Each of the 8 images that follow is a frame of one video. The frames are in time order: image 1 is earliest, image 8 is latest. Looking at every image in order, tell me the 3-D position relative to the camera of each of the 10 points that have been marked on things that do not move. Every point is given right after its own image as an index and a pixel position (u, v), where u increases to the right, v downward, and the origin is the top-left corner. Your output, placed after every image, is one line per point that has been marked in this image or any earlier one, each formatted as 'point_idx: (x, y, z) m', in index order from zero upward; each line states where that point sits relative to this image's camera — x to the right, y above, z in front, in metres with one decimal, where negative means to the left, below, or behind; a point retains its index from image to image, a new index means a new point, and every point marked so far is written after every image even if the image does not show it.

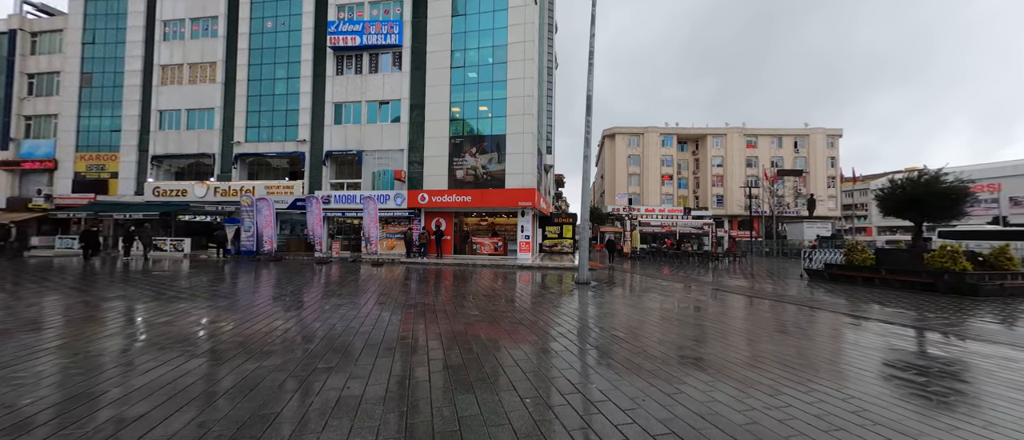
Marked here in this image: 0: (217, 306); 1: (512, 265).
0: (-8.9, -2.3, +9.7) m
1: (0.0, -2.3, +16.1) m
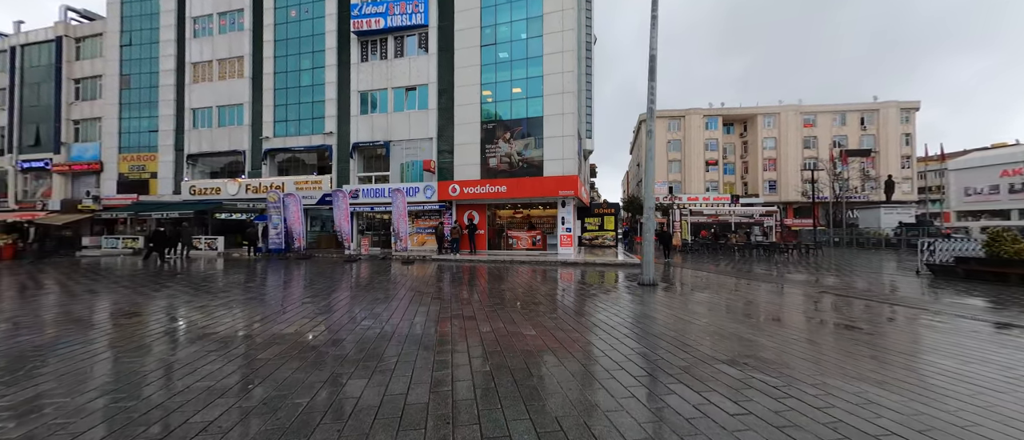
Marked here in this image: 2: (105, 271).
0: (-7.6, -2.2, +9.1) m
1: (+1.8, -1.9, +14.7) m
2: (-17.4, -2.2, +14.0) m
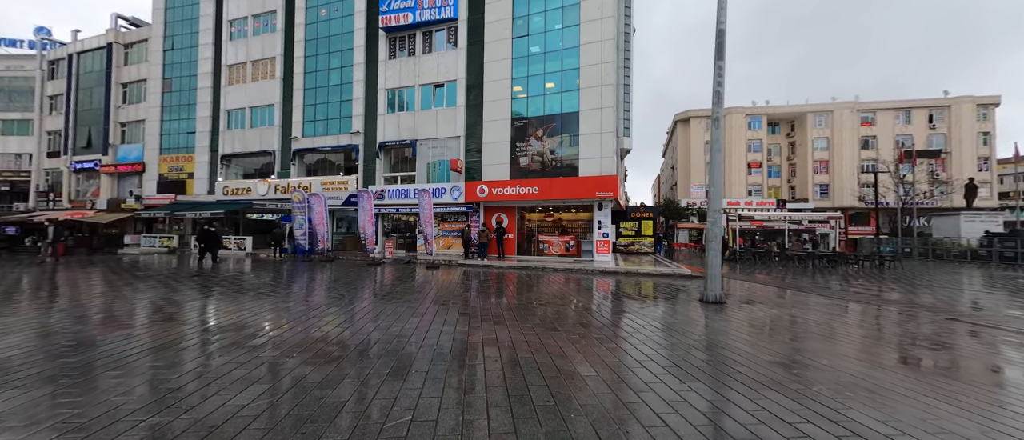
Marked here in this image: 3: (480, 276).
0: (-6.8, -2.2, +8.6) m
1: (+3.1, -2.1, +13.5) m
2: (-16.1, -2.1, +14.3) m
3: (-1.2, -2.1, +12.4) m
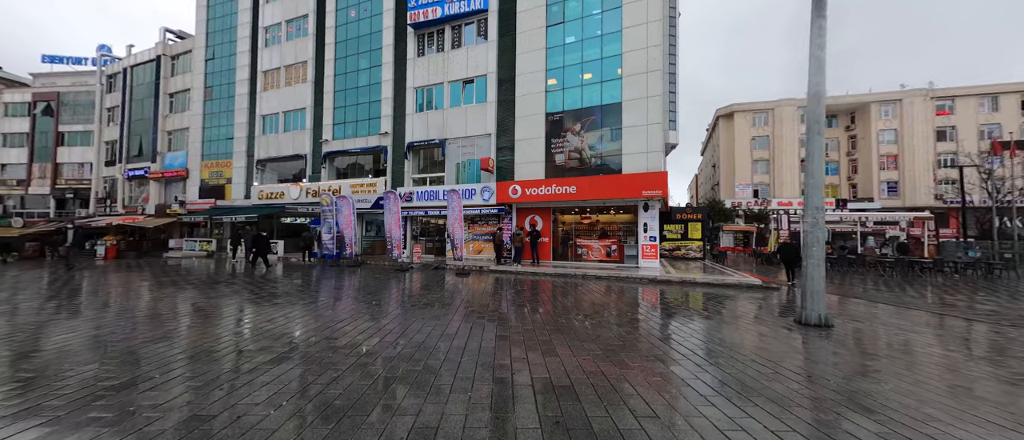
0: (-5.8, -2.3, +8.1) m
1: (+4.4, -2.2, +12.1) m
2: (-14.7, -2.3, +14.6) m
3: (+0.1, -2.2, +11.5) m
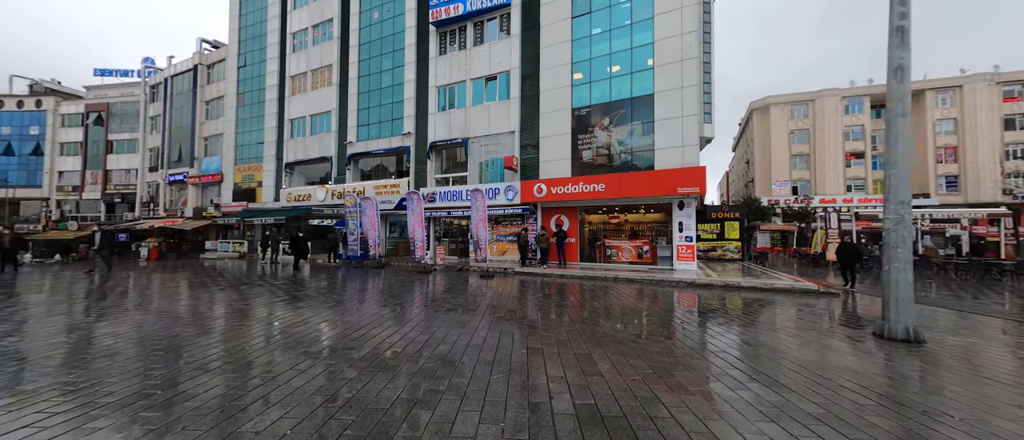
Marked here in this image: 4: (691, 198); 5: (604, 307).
0: (-5.1, -2.3, +8.1) m
1: (+5.3, -2.1, +11.4) m
2: (-13.5, -2.4, +15.1) m
3: (+0.9, -2.2, +11.0) m
4: (+6.9, +0.8, +12.7) m
5: (+2.6, -2.4, +8.8) m
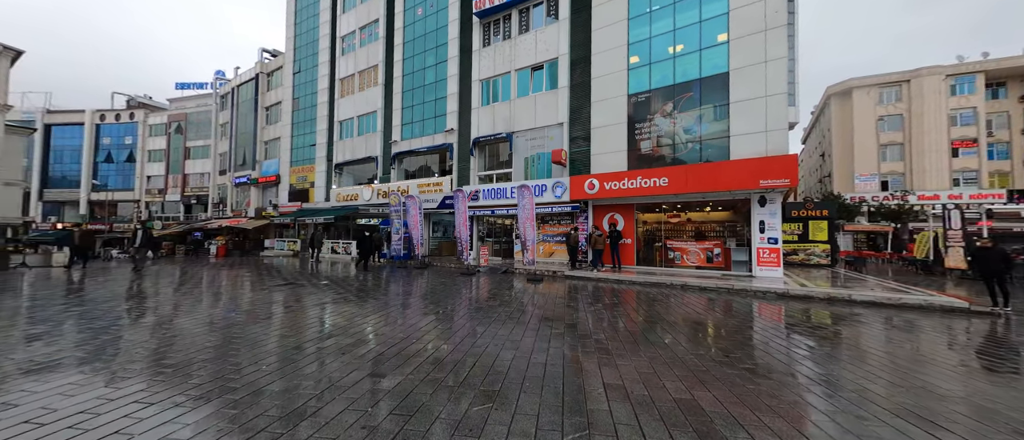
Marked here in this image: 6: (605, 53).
0: (-3.9, -2.3, +7.8) m
1: (+6.9, -2.1, +9.8) m
2: (-11.4, -2.4, +15.7) m
3: (+2.5, -2.2, +9.9) m
4: (+8.5, +0.9, +10.9) m
5: (+3.8, -2.3, +7.5) m
6: (+3.9, +7.1, +14.2) m
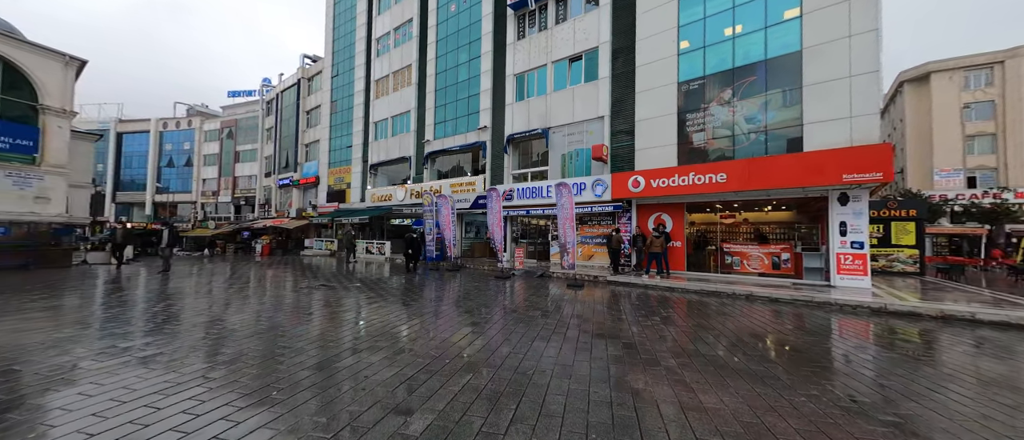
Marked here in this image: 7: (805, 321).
0: (-3.1, -2.3, +7.5) m
1: (+7.9, -2.1, +8.5) m
2: (-9.8, -2.4, +16.1) m
3: (+3.5, -2.2, +9.0) m
4: (+9.7, +0.9, +9.4) m
5: (+4.6, -2.3, +6.5) m
6: (+5.3, +7.1, +13.2) m
7: (+6.5, -2.4, +7.1) m
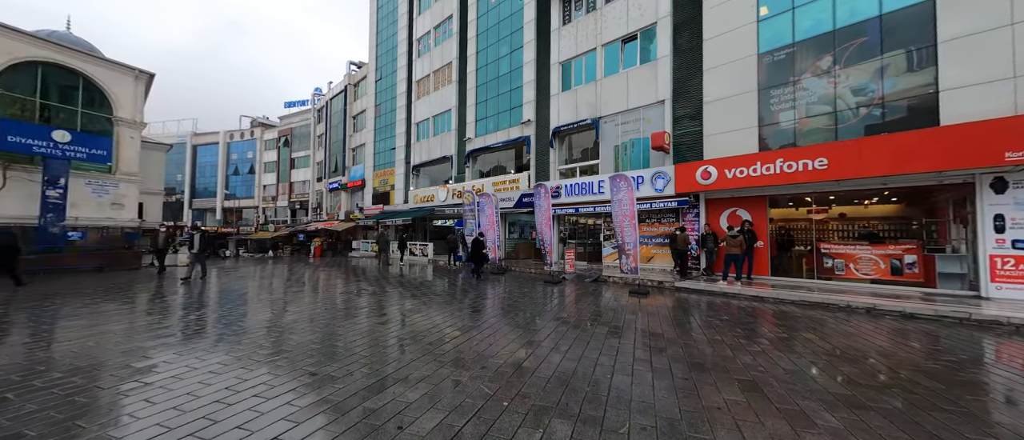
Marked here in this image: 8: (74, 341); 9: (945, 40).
0: (-1.9, -2.3, +6.9) m
1: (+9.1, -2.0, +6.6) m
2: (-7.6, -2.5, +16.3) m
3: (+4.8, -2.1, +7.7) m
4: (+10.9, +1.0, +7.4) m
5: (+5.6, -2.2, +5.1) m
6: (+7.0, +7.2, +11.7) m
7: (+7.5, -2.2, +5.5) m
8: (-5.7, -1.6, +4.2) m
9: (+10.2, +4.2, +8.1) m
